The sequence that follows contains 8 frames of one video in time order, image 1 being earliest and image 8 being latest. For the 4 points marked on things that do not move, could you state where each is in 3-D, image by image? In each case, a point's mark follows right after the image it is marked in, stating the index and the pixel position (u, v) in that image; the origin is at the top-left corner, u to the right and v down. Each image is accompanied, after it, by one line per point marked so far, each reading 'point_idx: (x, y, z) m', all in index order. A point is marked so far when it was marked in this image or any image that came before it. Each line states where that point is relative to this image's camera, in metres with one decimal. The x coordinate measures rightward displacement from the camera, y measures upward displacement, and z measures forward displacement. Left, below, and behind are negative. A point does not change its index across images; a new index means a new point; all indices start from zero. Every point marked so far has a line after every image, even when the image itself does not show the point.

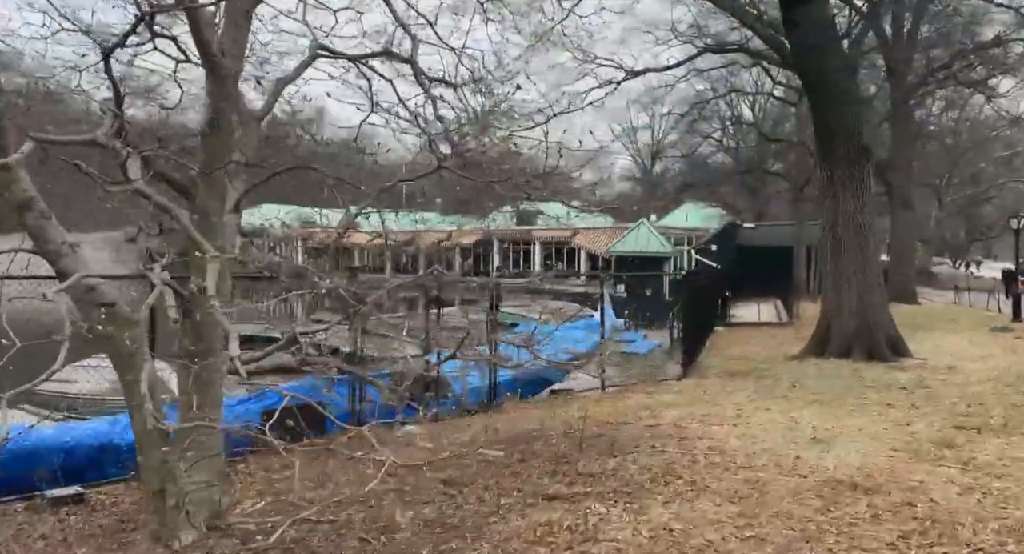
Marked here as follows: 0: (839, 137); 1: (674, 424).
0: (+5.3, +2.2, +13.3) m
1: (+1.4, -1.3, +7.2) m
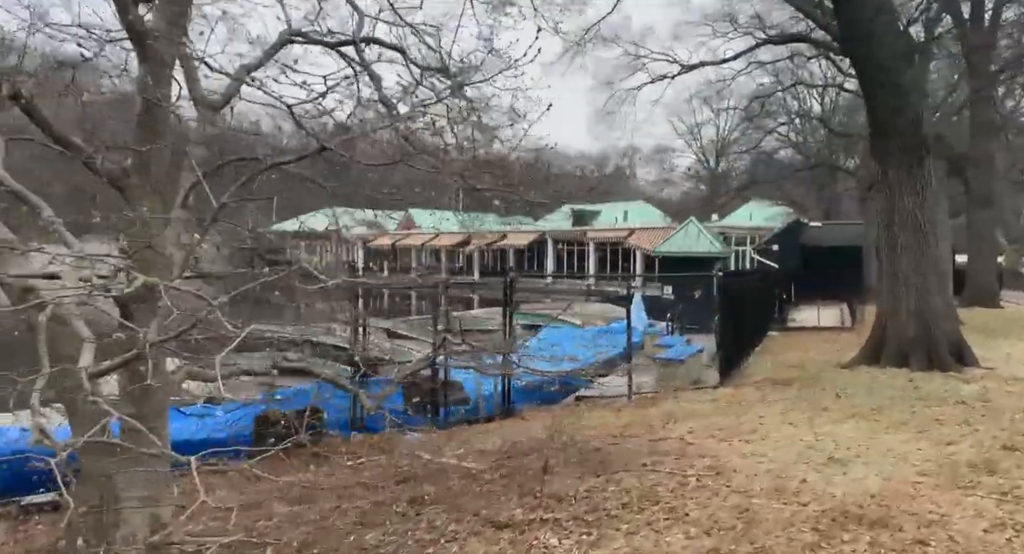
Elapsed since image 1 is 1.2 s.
0: (+5.8, +2.2, +12.4) m
1: (+1.3, -1.3, +6.6) m
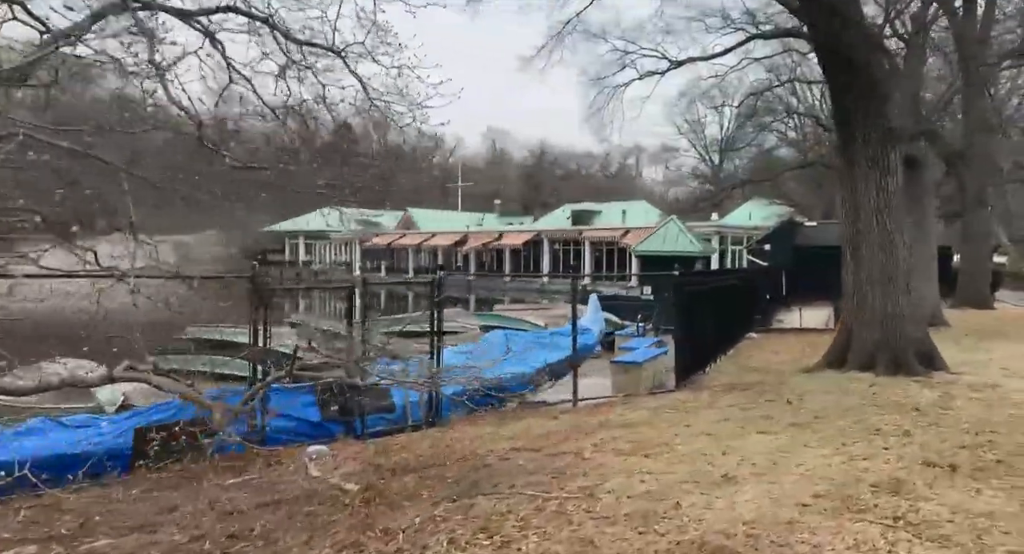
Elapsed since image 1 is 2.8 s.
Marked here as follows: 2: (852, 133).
0: (+5.0, +2.2, +11.9) m
1: (+0.5, -1.3, +6.1) m
2: (+4.9, +2.1, +12.0) m
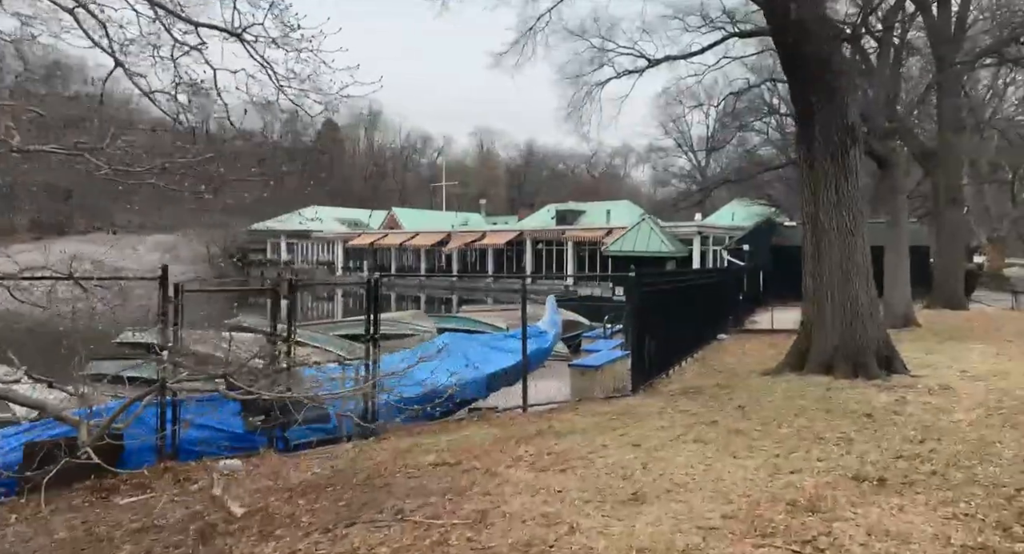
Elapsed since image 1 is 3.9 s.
0: (+4.3, +2.2, +11.6) m
1: (-0.1, -1.3, +5.8) m
2: (+4.2, +2.0, +11.8) m
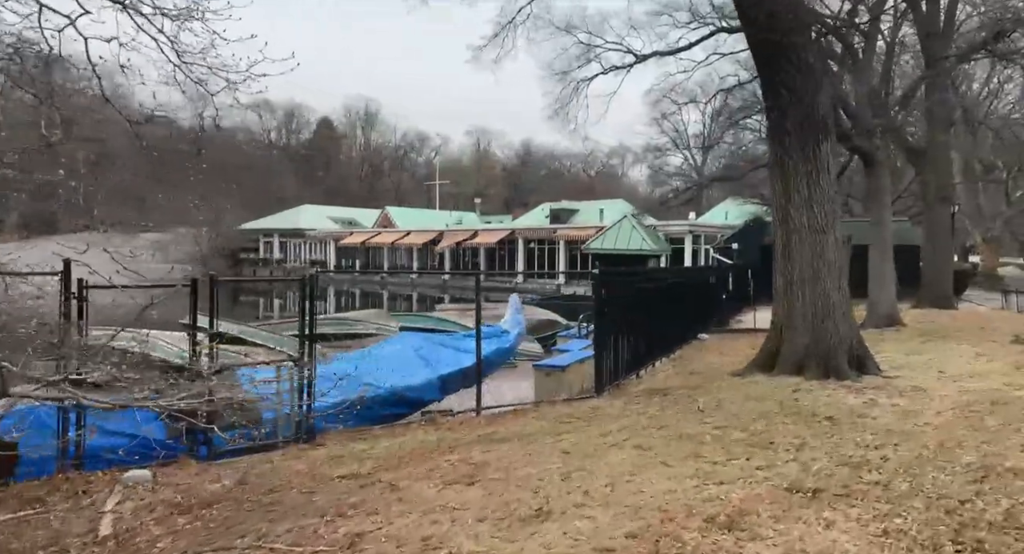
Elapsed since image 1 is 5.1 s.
0: (+3.8, +2.2, +11.2) m
1: (-0.7, -1.3, +5.4) m
2: (+3.7, +2.1, +11.4) m
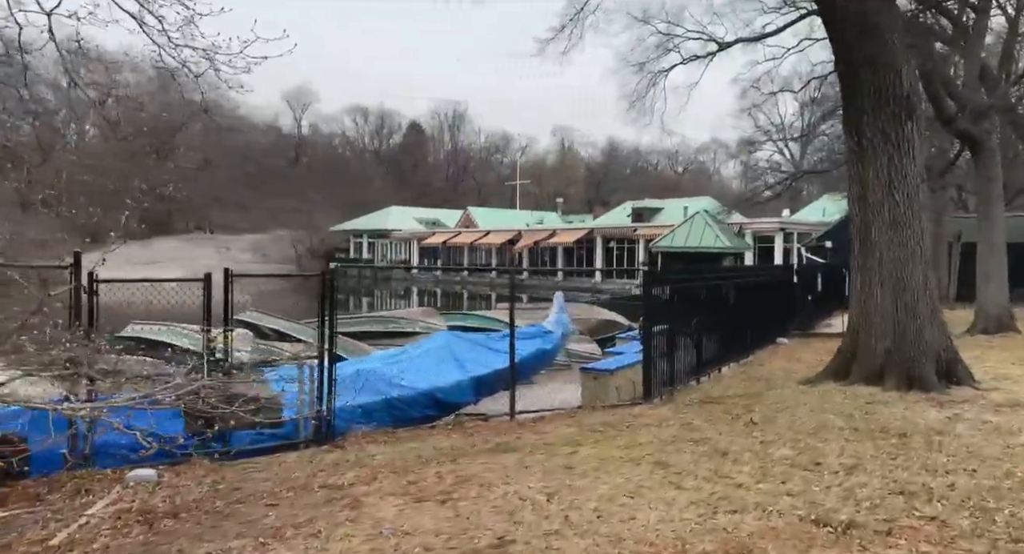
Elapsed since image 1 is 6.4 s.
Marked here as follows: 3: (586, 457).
0: (+4.3, +2.2, +10.1) m
1: (-0.8, -1.2, +4.8) m
2: (+4.2, +2.1, +10.3) m
3: (+0.6, -1.3, +5.9) m
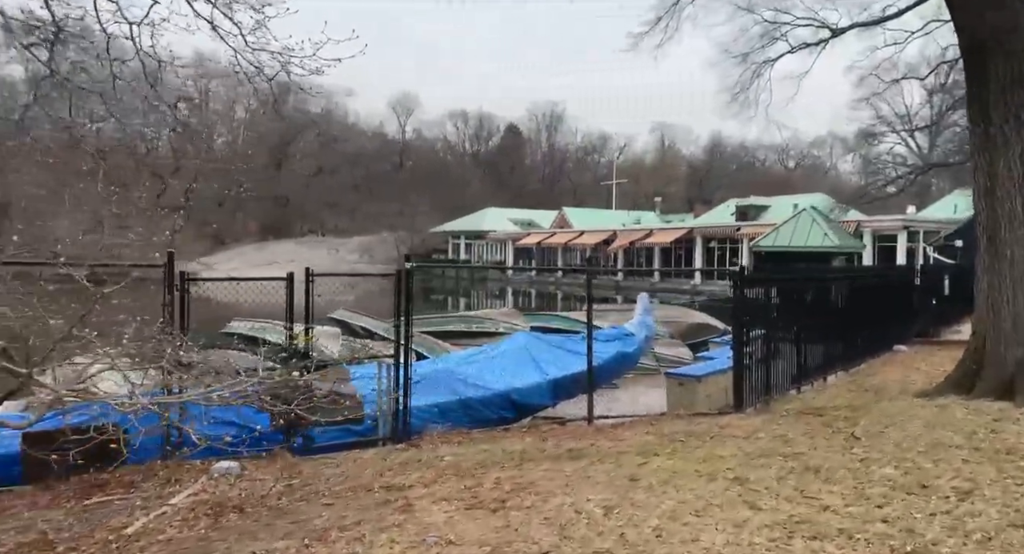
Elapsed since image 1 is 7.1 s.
0: (+5.3, +2.2, +9.2) m
1: (-0.5, -1.2, +4.6) m
2: (+5.2, +2.0, +9.4) m
3: (+1.0, -1.3, +5.5) m
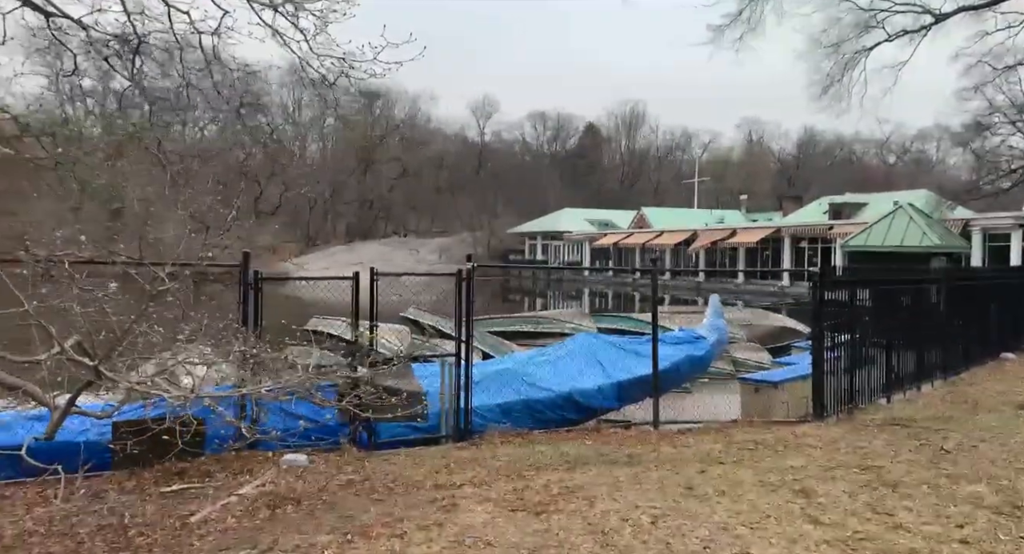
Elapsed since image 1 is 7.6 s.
0: (+6.0, +2.1, +8.6) m
1: (-0.2, -1.2, +4.5) m
2: (+5.9, +2.0, +8.8) m
3: (+1.4, -1.3, +5.3) m
